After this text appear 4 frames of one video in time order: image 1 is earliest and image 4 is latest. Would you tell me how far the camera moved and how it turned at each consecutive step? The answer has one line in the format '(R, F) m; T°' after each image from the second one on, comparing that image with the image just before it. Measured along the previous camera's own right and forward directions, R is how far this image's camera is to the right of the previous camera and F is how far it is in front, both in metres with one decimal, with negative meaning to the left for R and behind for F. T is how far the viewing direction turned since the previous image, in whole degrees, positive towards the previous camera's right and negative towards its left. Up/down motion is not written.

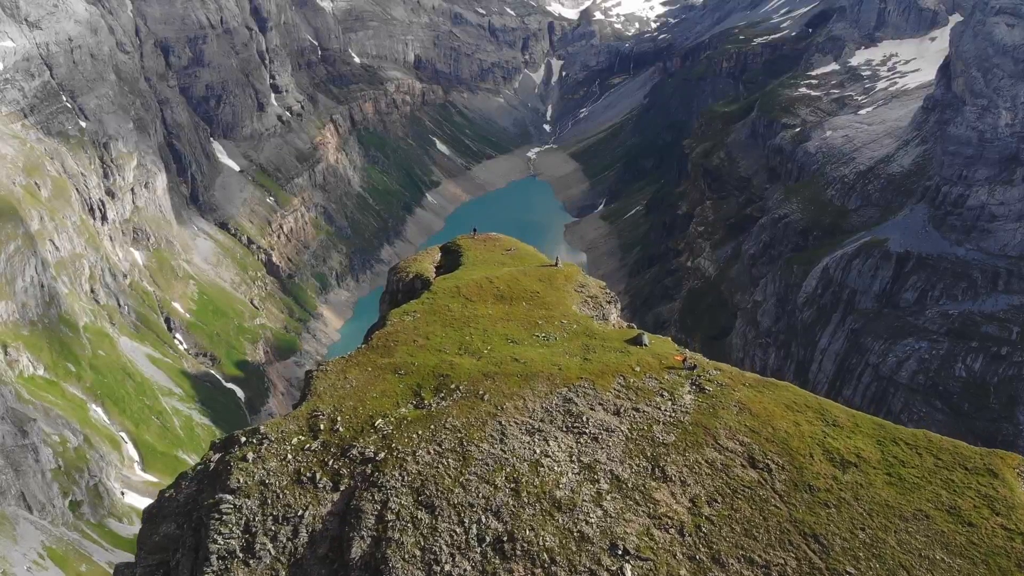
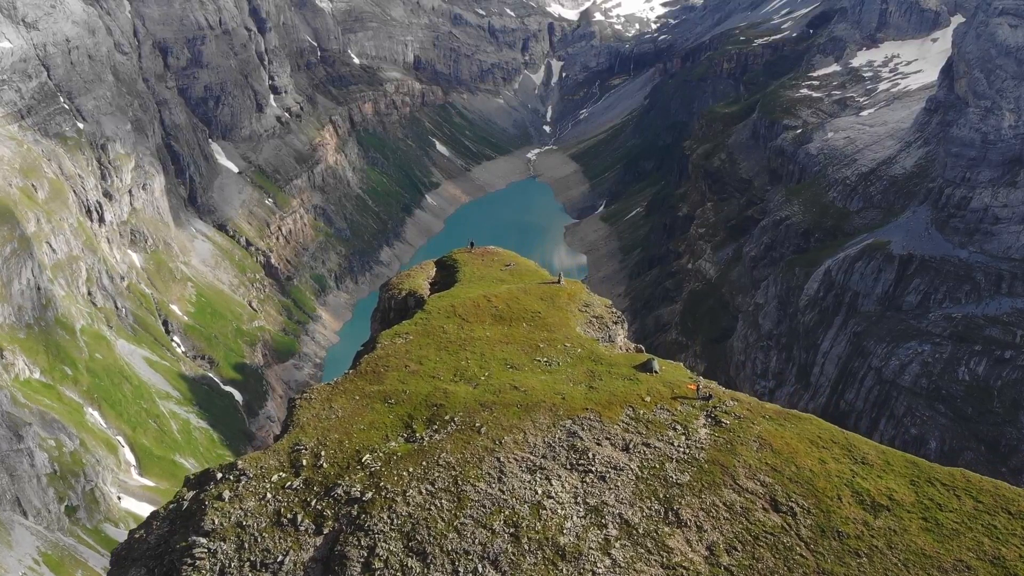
(0.0, +0.8) m; 0°
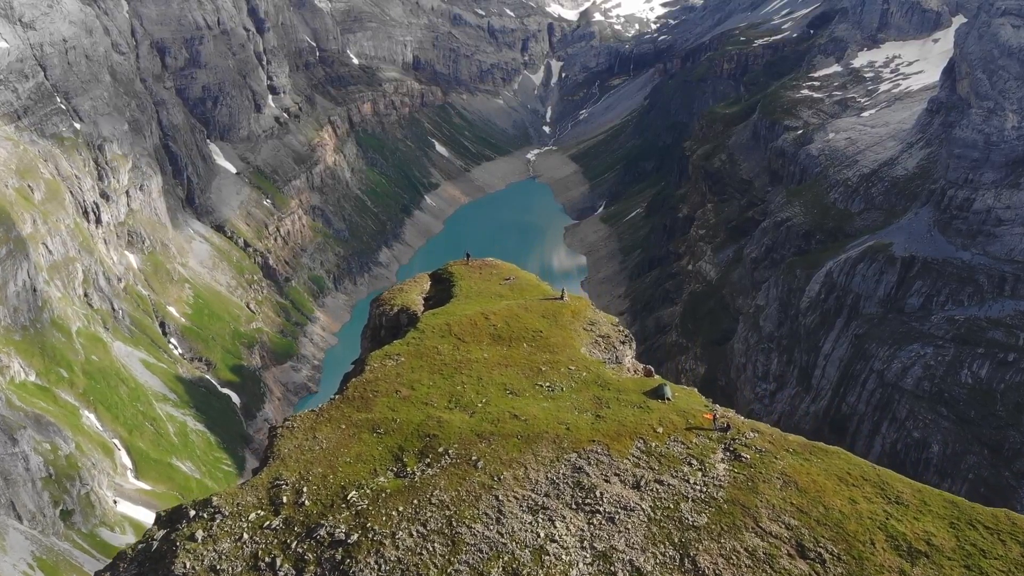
(0.0, +0.8) m; 0°
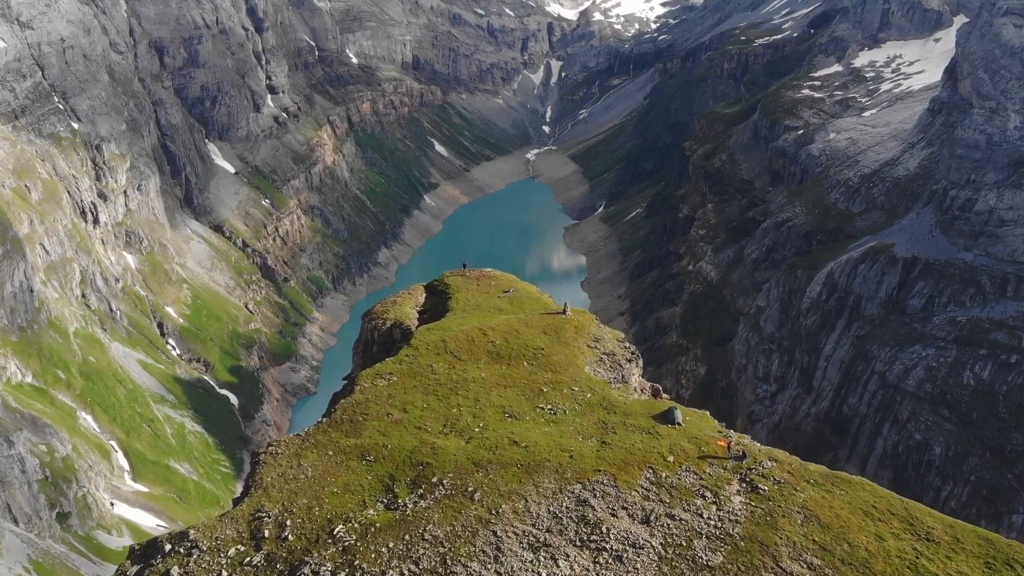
(0.0, +0.6) m; 0°
